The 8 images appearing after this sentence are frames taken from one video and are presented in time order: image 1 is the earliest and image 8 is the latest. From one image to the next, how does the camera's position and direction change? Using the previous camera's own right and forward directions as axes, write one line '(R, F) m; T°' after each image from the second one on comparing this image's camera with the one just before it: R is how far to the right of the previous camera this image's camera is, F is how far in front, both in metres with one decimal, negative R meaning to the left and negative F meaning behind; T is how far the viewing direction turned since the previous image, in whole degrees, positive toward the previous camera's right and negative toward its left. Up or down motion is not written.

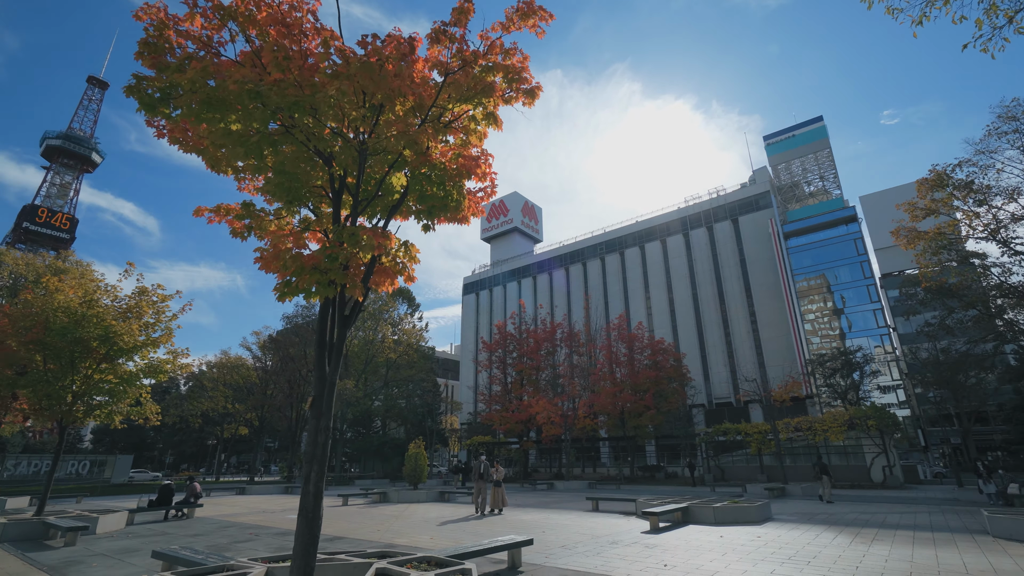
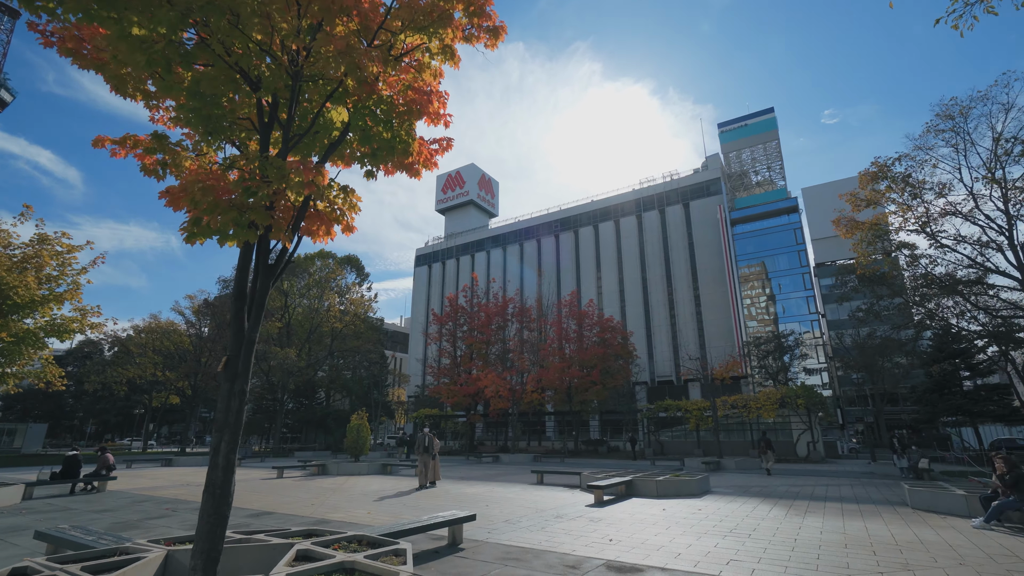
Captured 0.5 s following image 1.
(0.0, +0.4) m; +6°
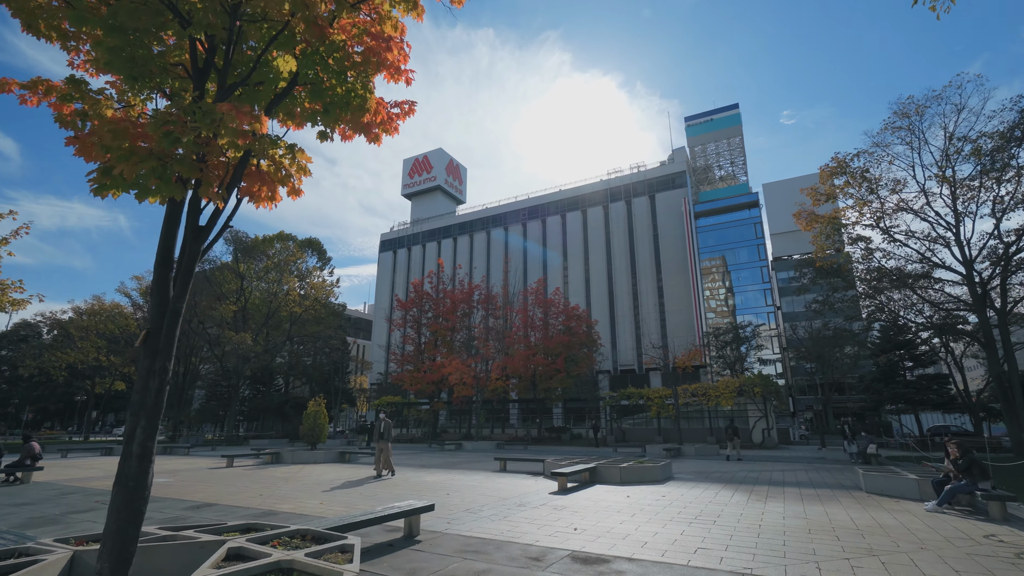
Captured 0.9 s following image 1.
(0.0, +0.3) m; +4°
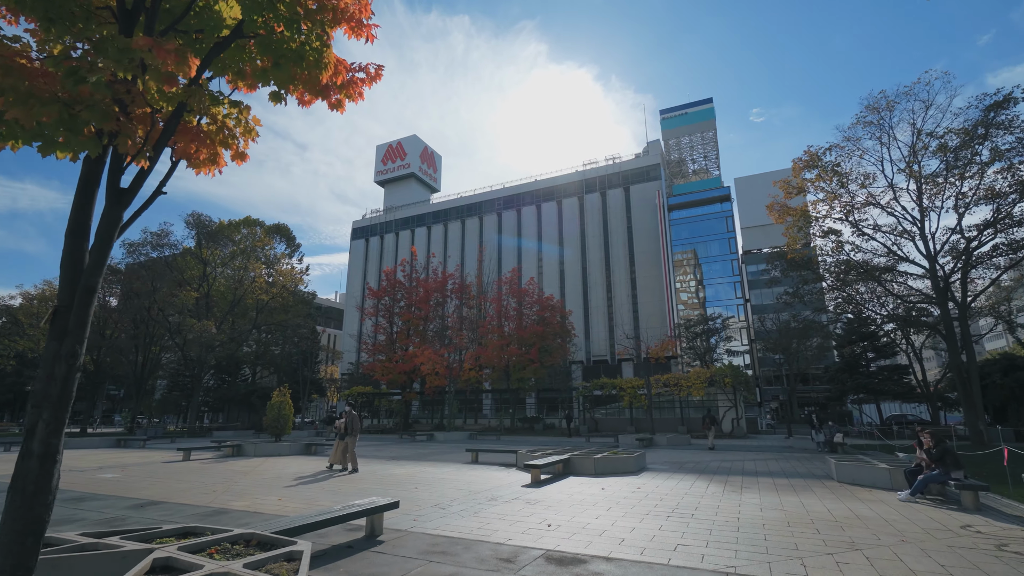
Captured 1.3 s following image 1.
(0.0, +0.4) m; +3°
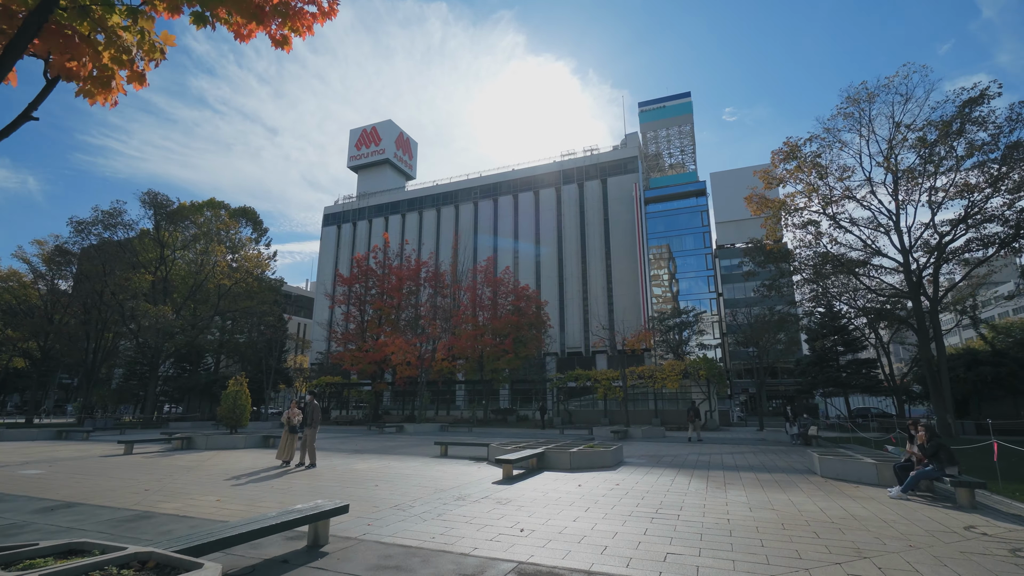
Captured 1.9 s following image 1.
(0.0, +0.6) m; +3°
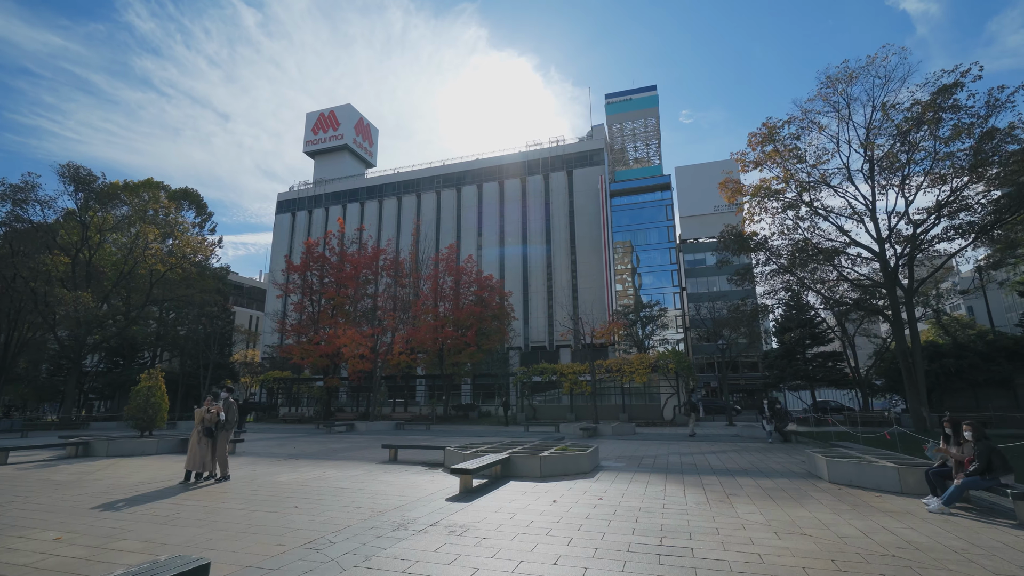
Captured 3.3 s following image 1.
(0.0, +1.5) m; +4°
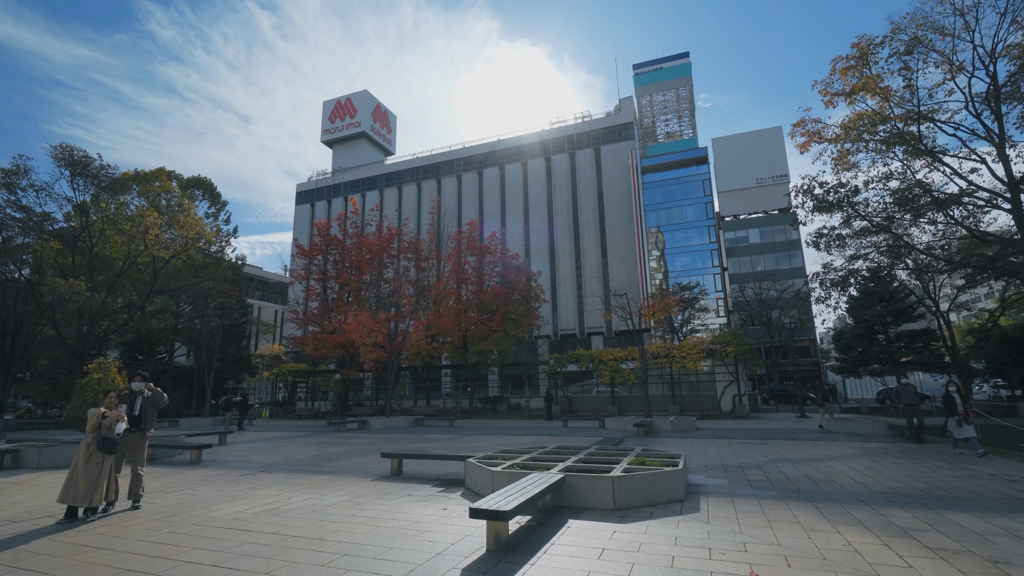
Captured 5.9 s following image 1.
(-0.3, +2.9) m; -3°
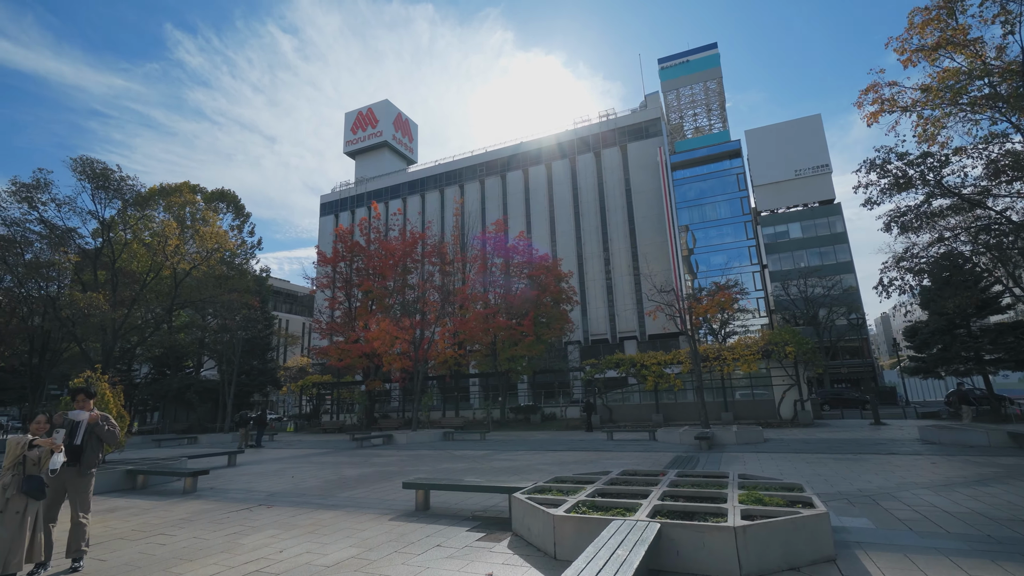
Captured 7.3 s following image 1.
(-0.3, +1.5) m; -3°
